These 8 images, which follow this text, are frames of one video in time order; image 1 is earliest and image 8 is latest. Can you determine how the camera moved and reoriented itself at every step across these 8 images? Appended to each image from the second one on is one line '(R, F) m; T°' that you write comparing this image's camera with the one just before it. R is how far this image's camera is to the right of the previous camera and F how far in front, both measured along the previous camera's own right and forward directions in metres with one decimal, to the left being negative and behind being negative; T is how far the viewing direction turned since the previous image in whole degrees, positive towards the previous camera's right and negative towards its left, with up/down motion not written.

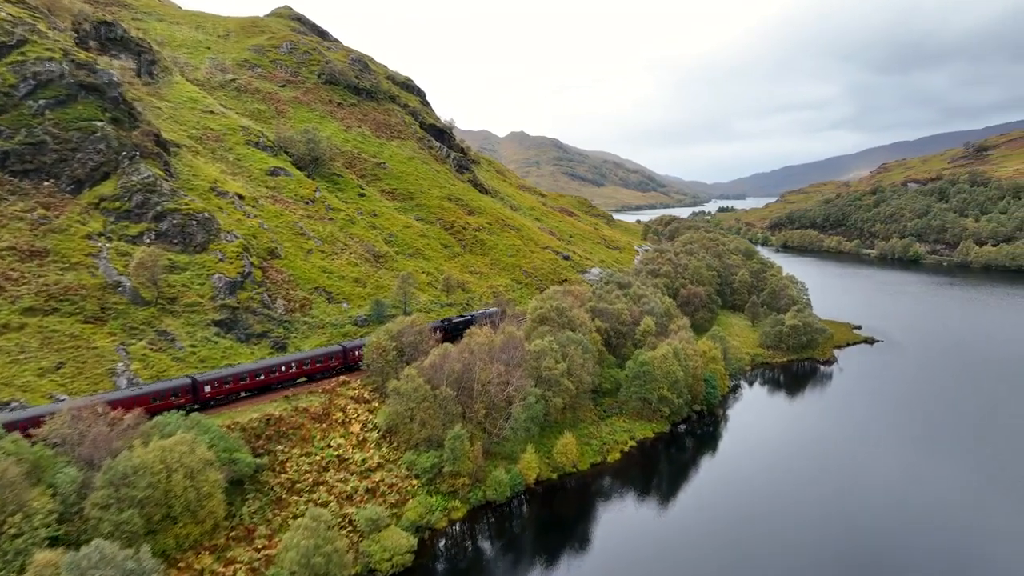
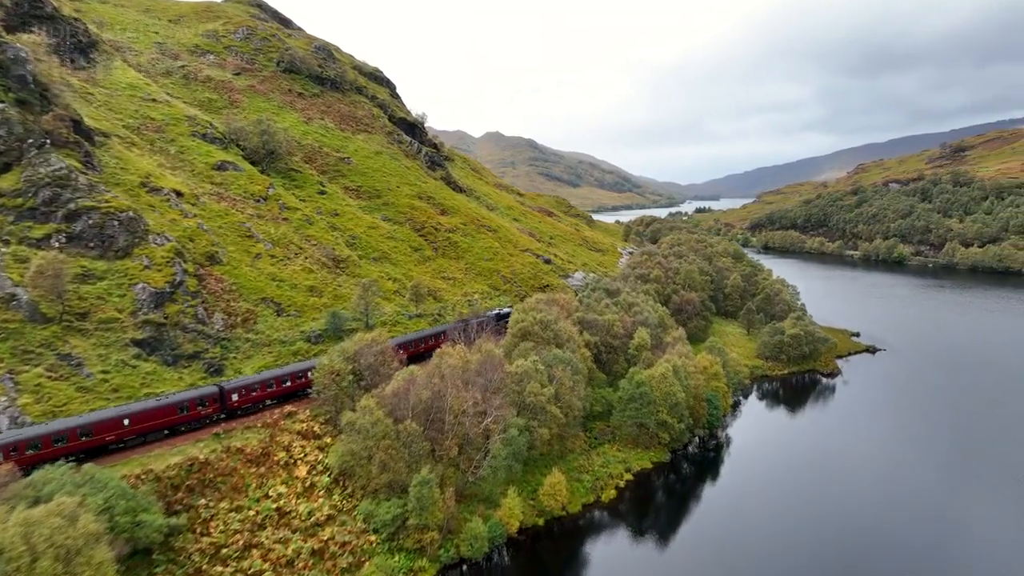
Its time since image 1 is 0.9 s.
(-0.2, +9.1) m; +2°
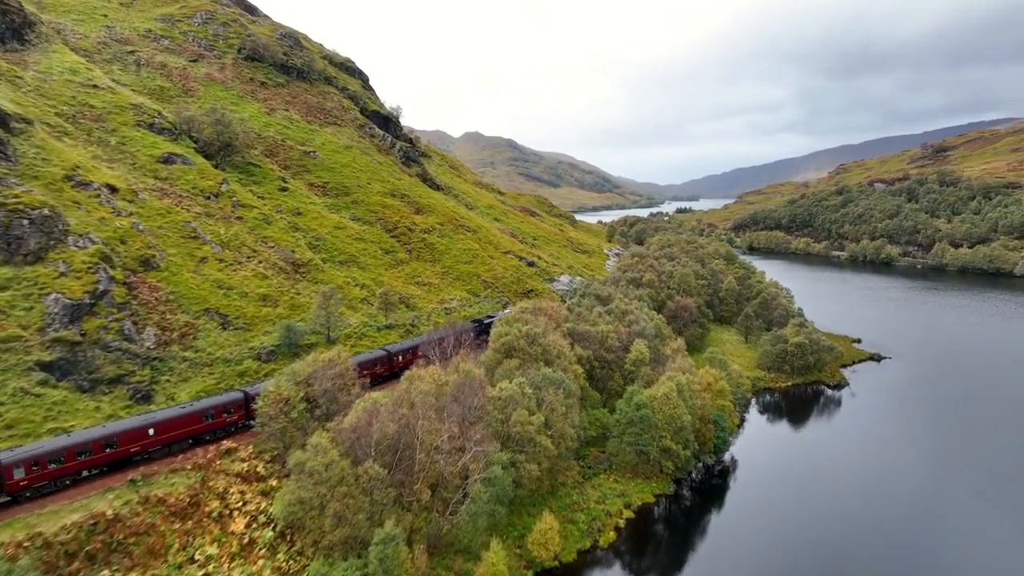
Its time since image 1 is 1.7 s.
(-0.2, +7.9) m; +2°
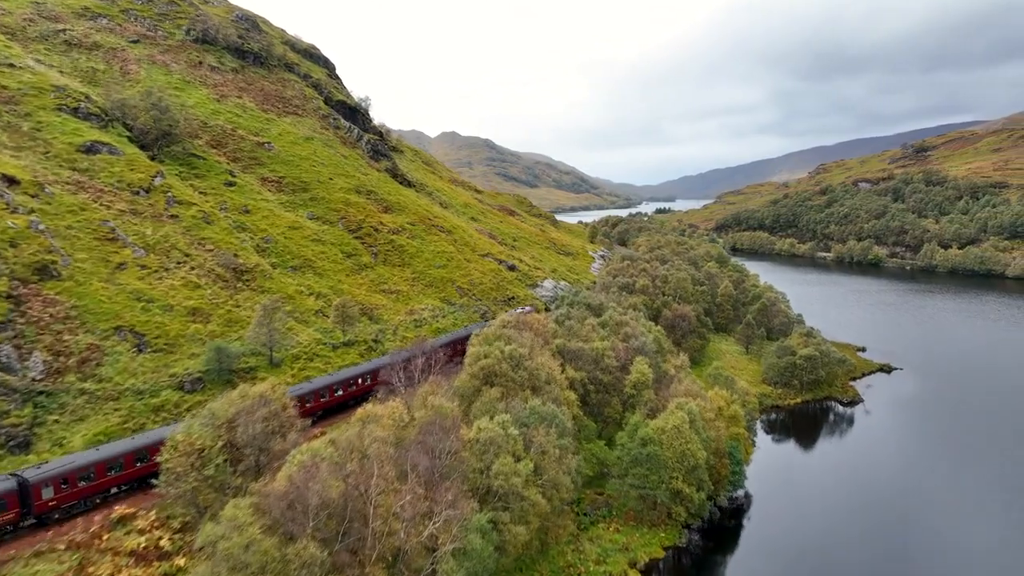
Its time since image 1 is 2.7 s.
(-0.2, +9.3) m; +2°
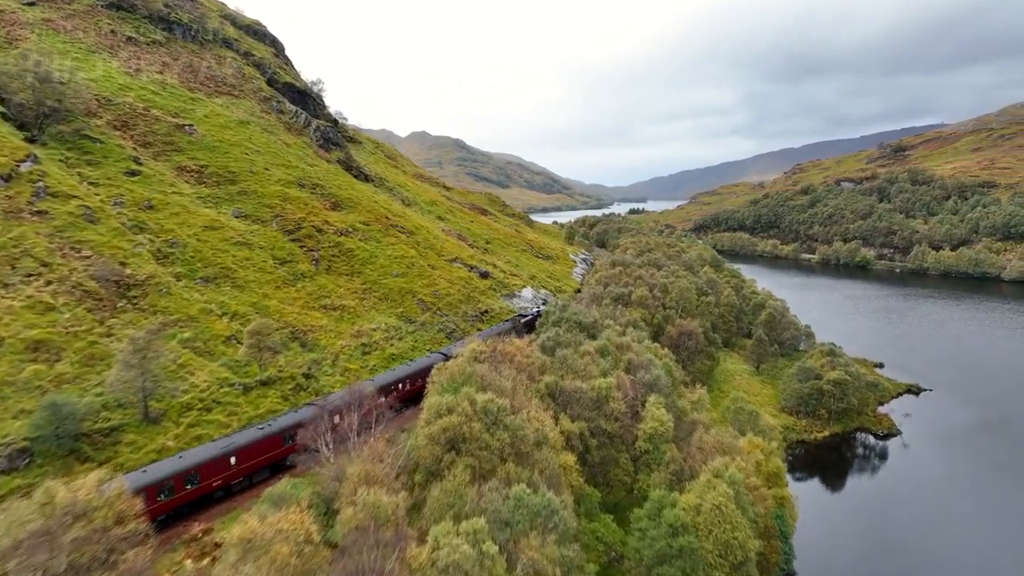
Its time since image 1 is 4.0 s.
(-0.1, +13.6) m; +2°
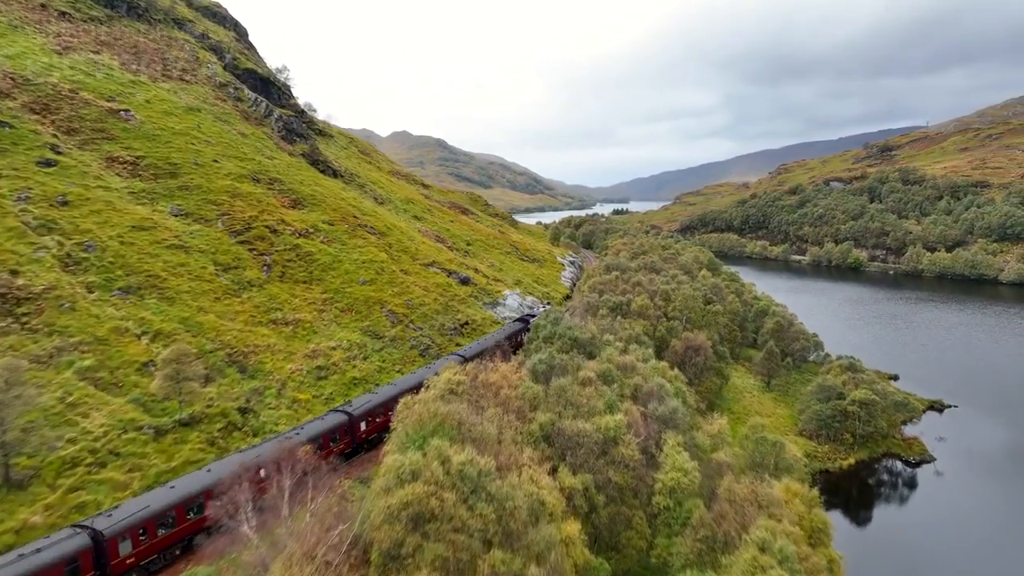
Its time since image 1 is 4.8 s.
(-0.1, +8.3) m; +1°
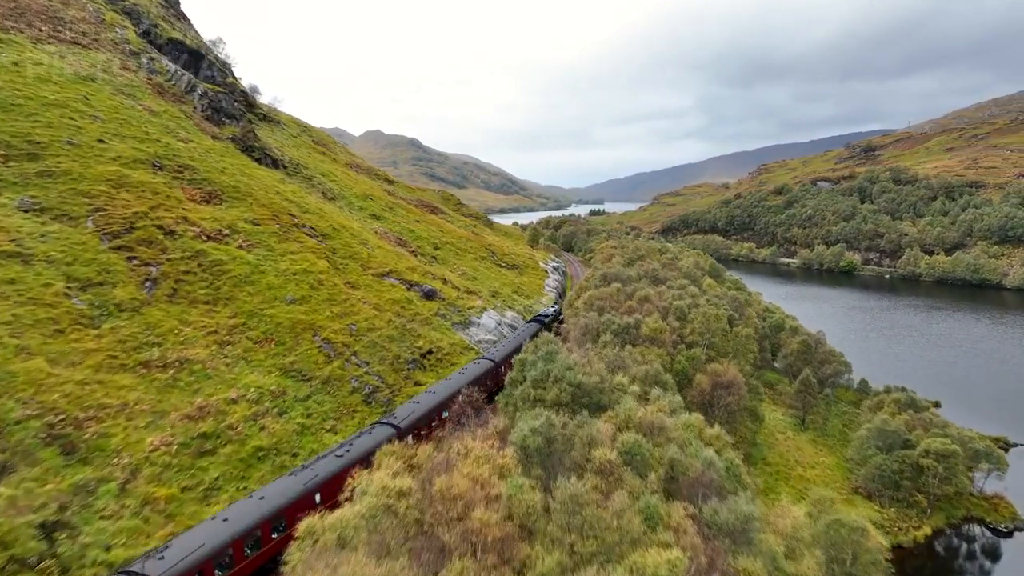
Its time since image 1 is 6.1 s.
(-0.1, +13.9) m; +2°
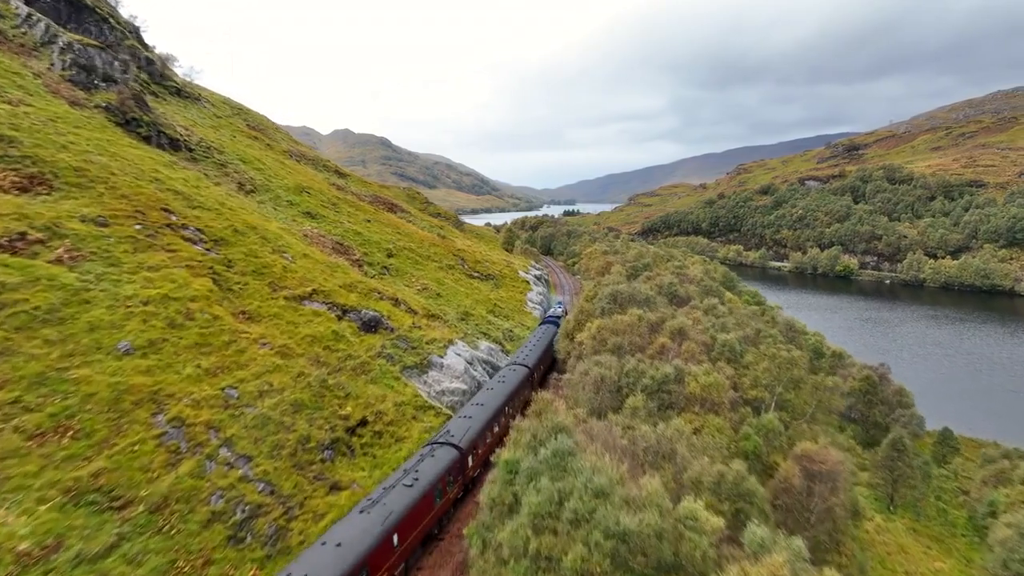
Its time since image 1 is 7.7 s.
(-0.3, +17.0) m; +2°
